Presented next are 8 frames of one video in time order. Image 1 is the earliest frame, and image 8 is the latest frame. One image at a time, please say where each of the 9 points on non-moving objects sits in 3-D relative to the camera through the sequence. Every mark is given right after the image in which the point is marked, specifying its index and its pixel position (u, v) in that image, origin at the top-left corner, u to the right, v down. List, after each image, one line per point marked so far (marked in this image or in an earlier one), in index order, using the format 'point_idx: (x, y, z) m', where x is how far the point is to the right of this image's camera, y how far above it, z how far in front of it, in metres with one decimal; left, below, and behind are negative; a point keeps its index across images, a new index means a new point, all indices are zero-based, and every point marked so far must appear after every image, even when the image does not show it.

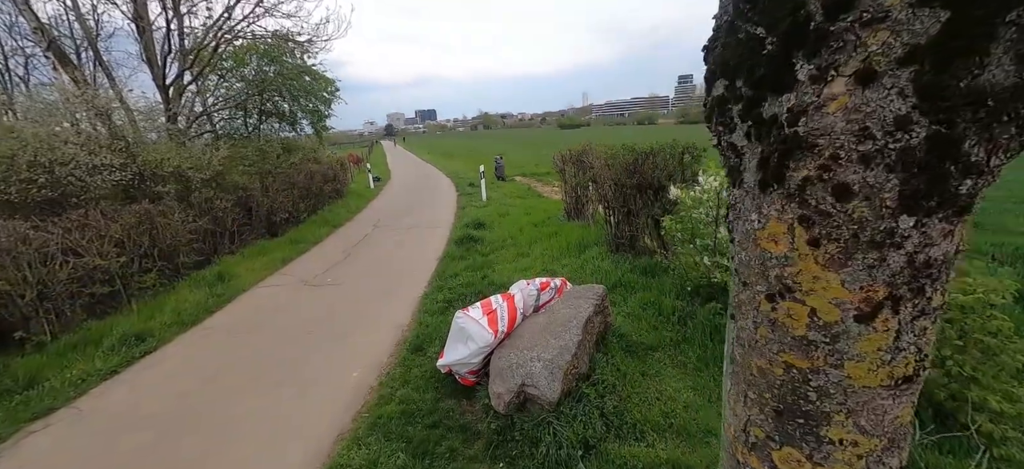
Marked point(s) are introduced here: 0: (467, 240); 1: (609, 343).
0: (-0.8, -0.1, +7.8) m
1: (+0.9, -1.0, +3.6) m
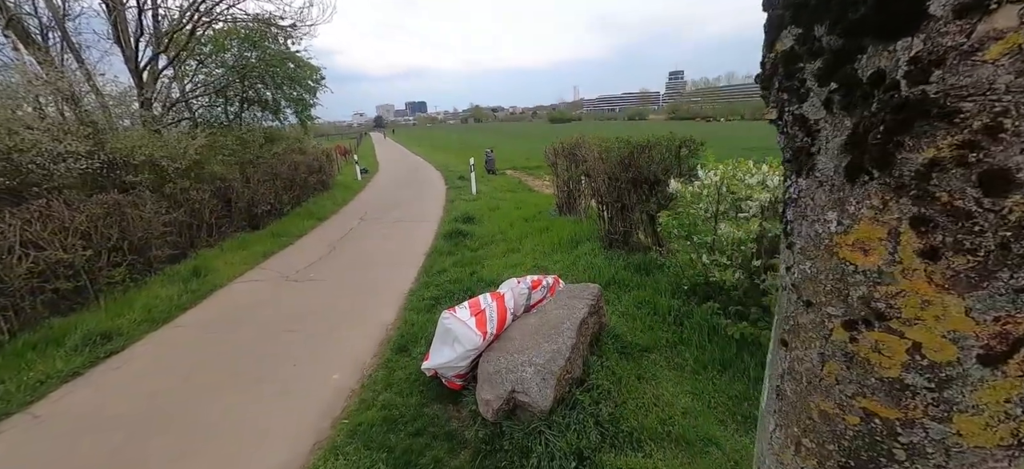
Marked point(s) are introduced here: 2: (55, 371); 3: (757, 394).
0: (-1.0, 0.0, +7.6) m
1: (+0.8, -0.9, +3.4) m
2: (-4.5, -1.4, +4.0) m
3: (+1.7, -1.1, +2.8) m
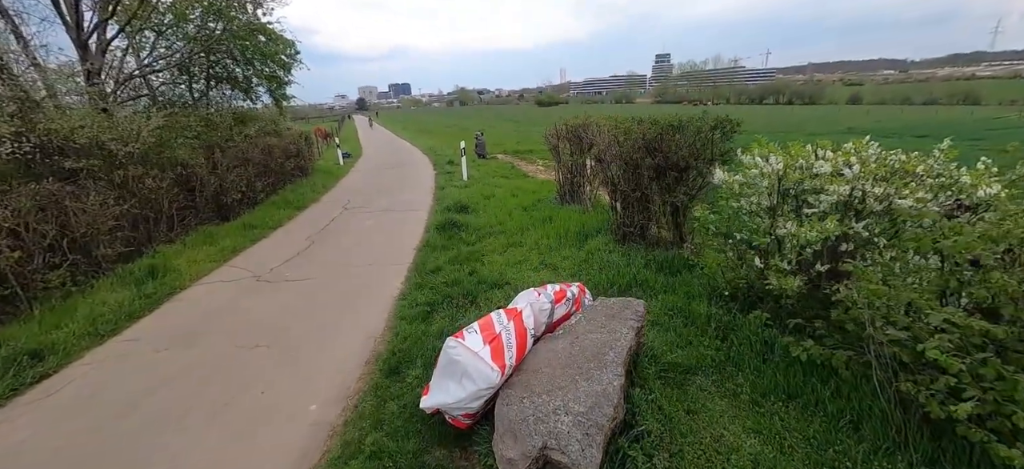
0: (-1.1, +0.2, +6.9) m
1: (+0.9, -0.9, +2.8) m
2: (-4.4, -1.4, +3.2) m
3: (+1.8, -1.1, +2.3) m
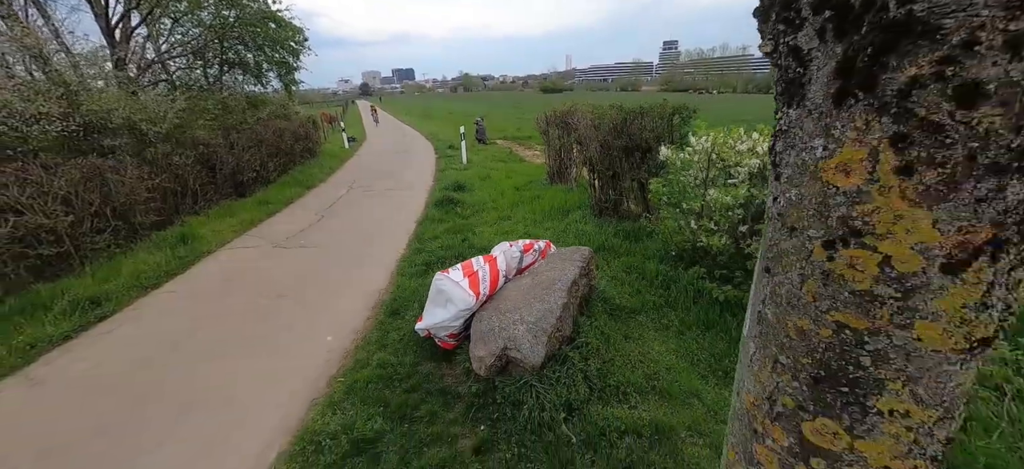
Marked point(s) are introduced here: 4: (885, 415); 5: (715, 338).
0: (-1.2, +0.6, +7.6) m
1: (+0.7, -0.6, +3.5) m
2: (-4.6, -1.0, +4.0) m
3: (+1.6, -0.9, +2.9) m
4: (+0.6, -0.3, +0.6) m
5: (+1.6, -0.8, +3.1) m
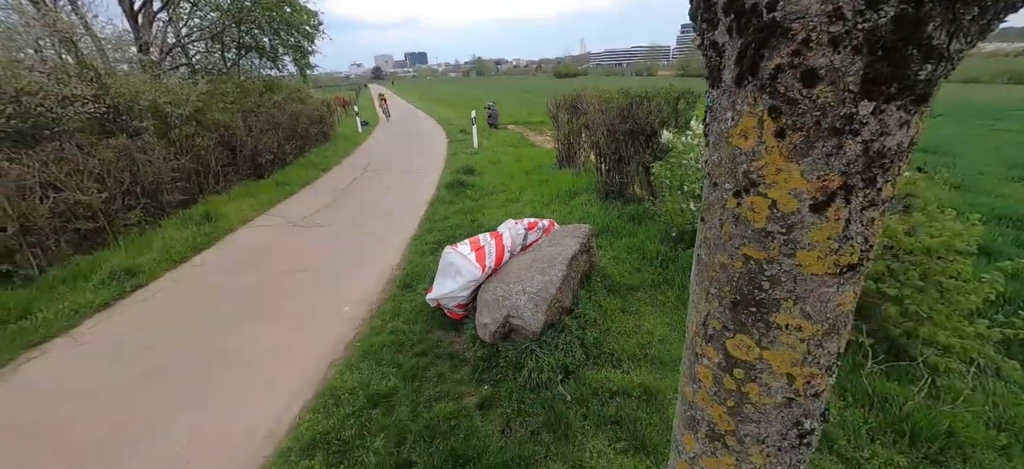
0: (-1.0, +1.0, +7.7) m
1: (+0.7, -0.4, +3.7) m
2: (-4.6, -0.7, +4.3) m
3: (+1.7, -0.7, +3.1) m
4: (+0.6, -0.2, +0.8) m
5: (+1.6, -0.6, +3.3) m
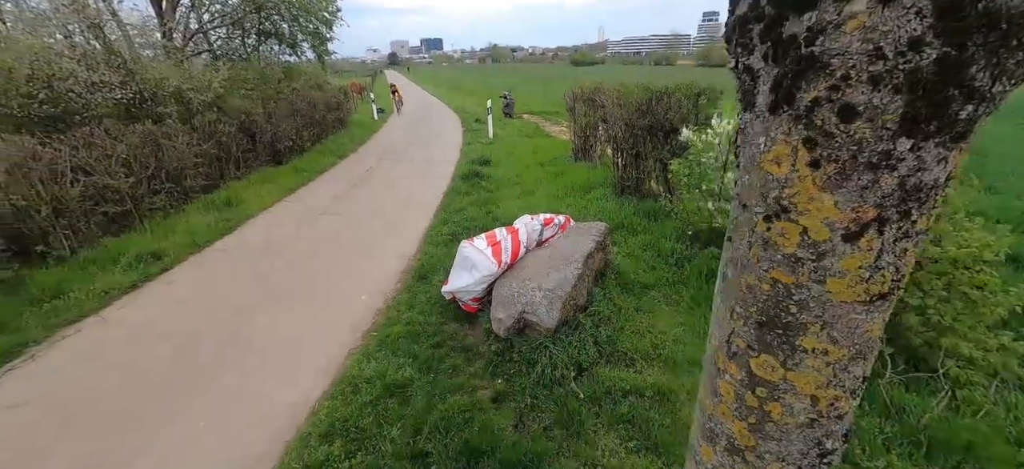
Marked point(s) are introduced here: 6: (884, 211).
0: (-0.7, +1.1, +7.8) m
1: (+0.9, -0.4, +3.7) m
2: (-4.4, -0.5, +4.5) m
3: (+1.8, -0.7, +3.1) m
4: (+0.6, -0.2, +0.8) m
5: (+1.7, -0.7, +3.3) m
6: (+0.6, 0.0, +0.7) m
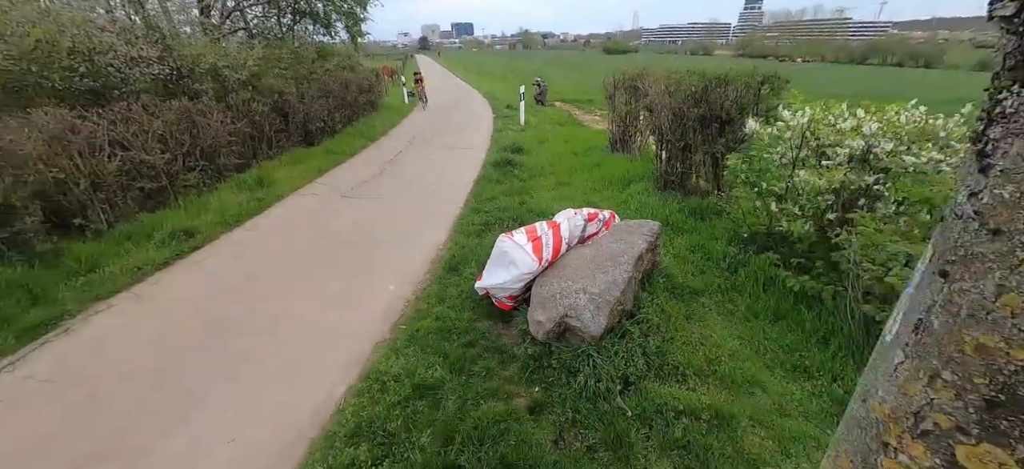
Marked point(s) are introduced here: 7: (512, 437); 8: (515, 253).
0: (-0.1, +1.3, +7.5) m
1: (+1.2, -0.4, +3.4) m
2: (-4.0, -0.3, +4.5) m
3: (+2.0, -0.8, +2.8) m
4: (+0.8, -0.3, +0.6) m
5: (+2.0, -0.7, +3.0) m
6: (+0.8, 0.0, +0.4) m
7: (0.0, -1.1, +2.2) m
8: (0.0, -0.1, +3.0) m
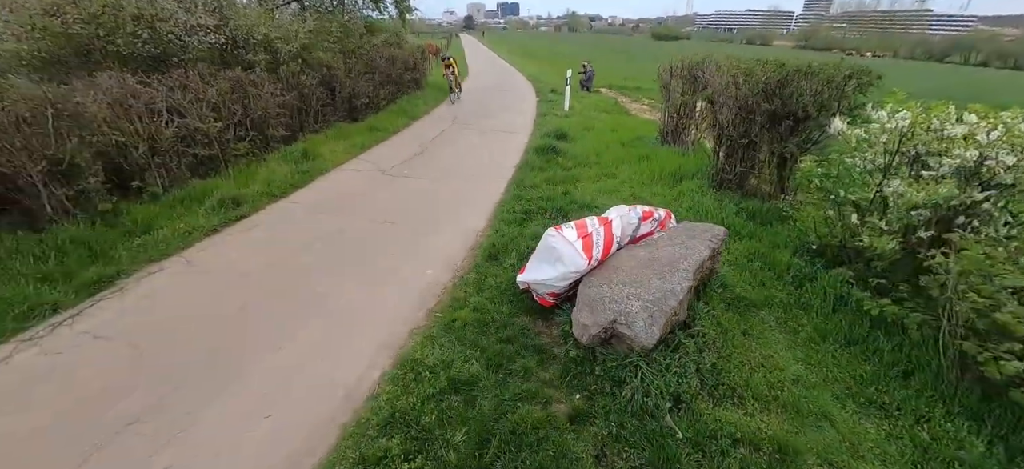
0: (+0.7, +1.5, +7.3) m
1: (+1.5, -0.4, +3.2) m
2: (-3.6, +0.1, +4.6) m
3: (+2.3, -0.9, +2.5) m
4: (+0.9, -0.4, +0.3) m
5: (+2.3, -0.8, +2.7) m
6: (+0.9, -0.1, +0.1) m
7: (+0.2, -1.1, +2.1) m
8: (+0.4, -0.1, +2.8) m
